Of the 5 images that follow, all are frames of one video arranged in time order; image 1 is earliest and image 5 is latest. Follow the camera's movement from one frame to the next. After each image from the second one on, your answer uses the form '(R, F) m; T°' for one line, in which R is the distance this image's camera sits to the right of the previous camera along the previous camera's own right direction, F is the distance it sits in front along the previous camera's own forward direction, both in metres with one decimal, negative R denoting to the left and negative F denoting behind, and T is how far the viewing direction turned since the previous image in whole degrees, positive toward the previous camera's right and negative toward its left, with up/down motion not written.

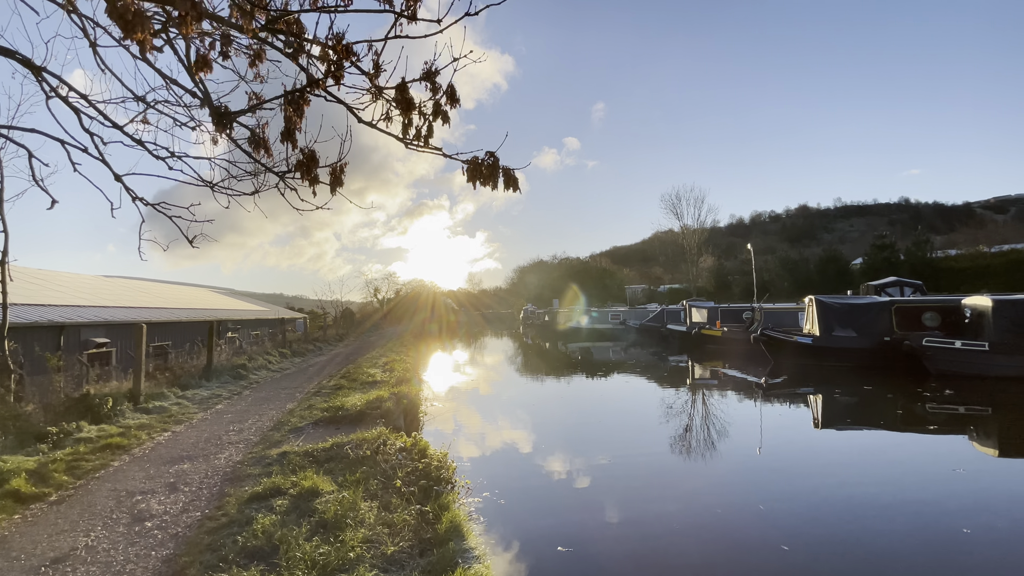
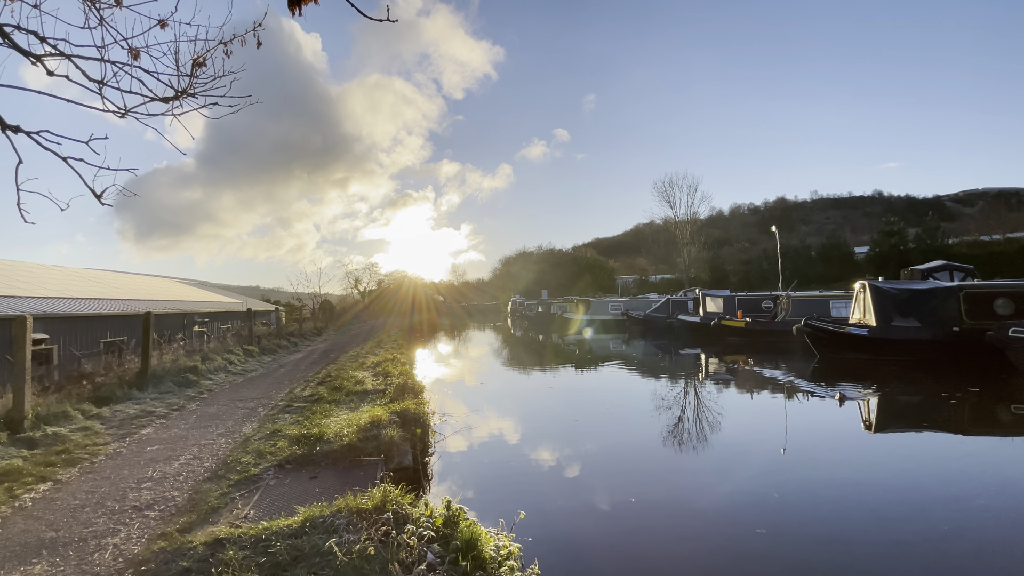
(-0.7, +2.3) m; +2°
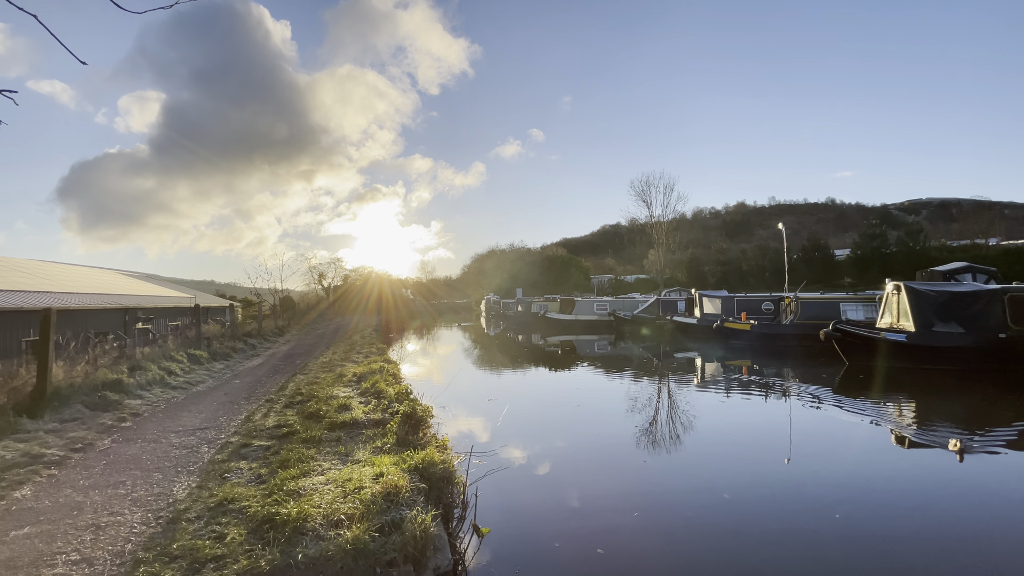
(-0.8, +1.9) m; +4°
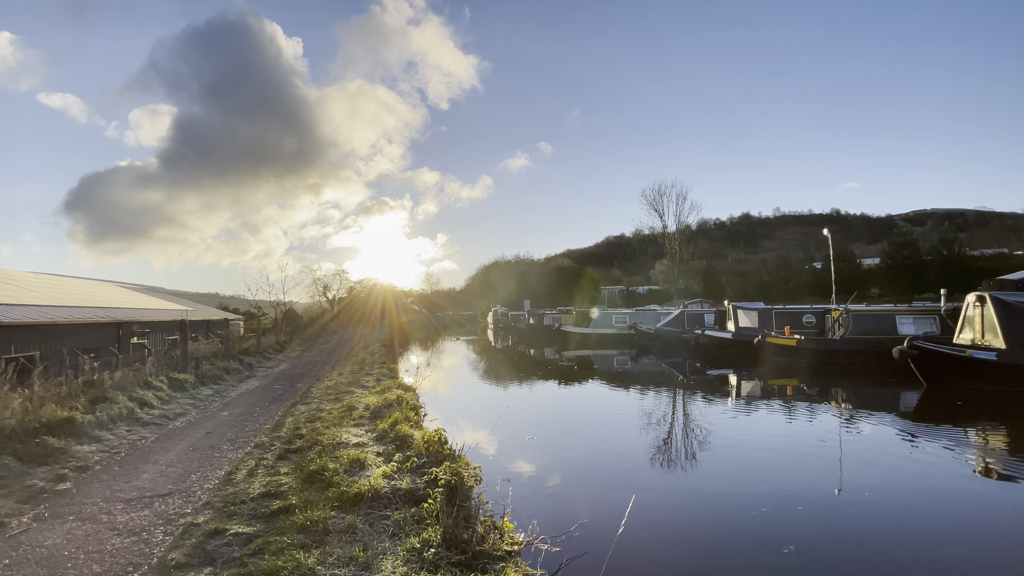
(-0.5, +1.5) m; -1°
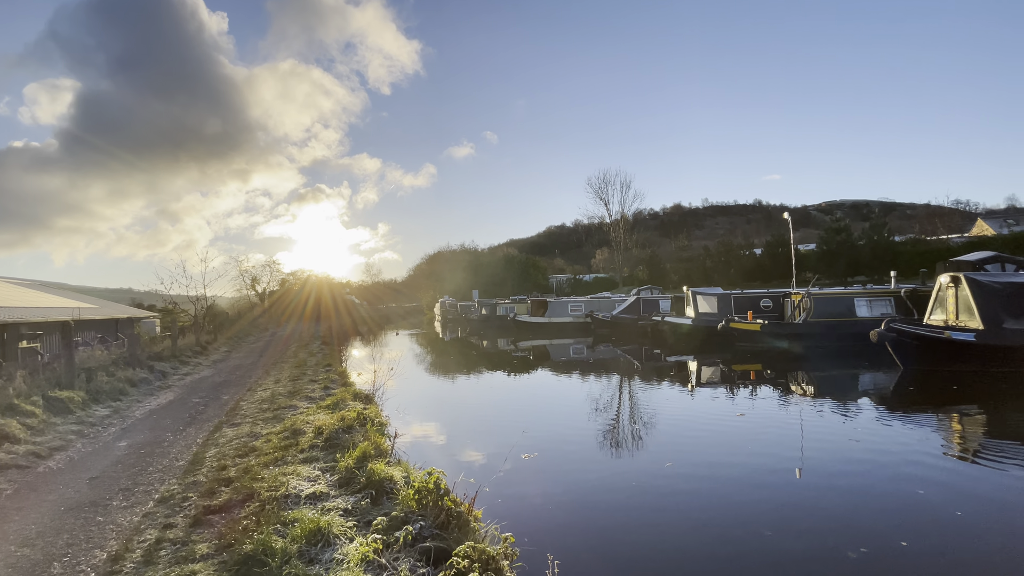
(-0.5, +1.3) m; +6°
